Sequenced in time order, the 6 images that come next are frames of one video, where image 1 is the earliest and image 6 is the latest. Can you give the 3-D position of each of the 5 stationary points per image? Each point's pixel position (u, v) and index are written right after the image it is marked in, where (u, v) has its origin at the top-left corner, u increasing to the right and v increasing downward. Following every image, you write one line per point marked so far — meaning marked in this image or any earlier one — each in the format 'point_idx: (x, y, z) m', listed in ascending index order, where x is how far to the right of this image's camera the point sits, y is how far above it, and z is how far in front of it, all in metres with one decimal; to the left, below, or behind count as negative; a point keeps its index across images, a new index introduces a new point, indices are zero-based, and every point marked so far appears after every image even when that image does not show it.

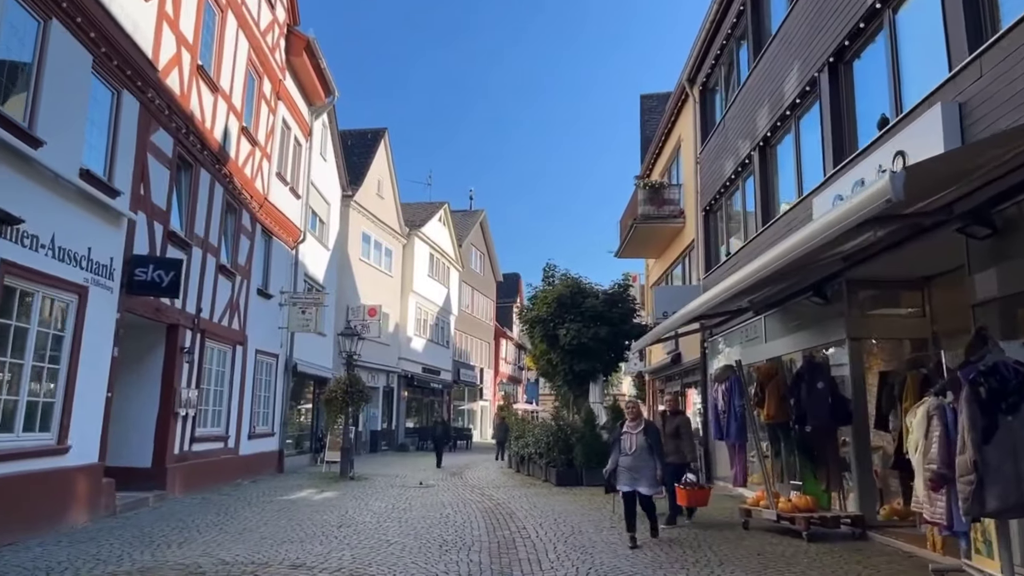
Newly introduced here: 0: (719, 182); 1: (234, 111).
0: (+4.7, +2.4, +16.2) m
1: (-5.8, +3.7, +14.9) m
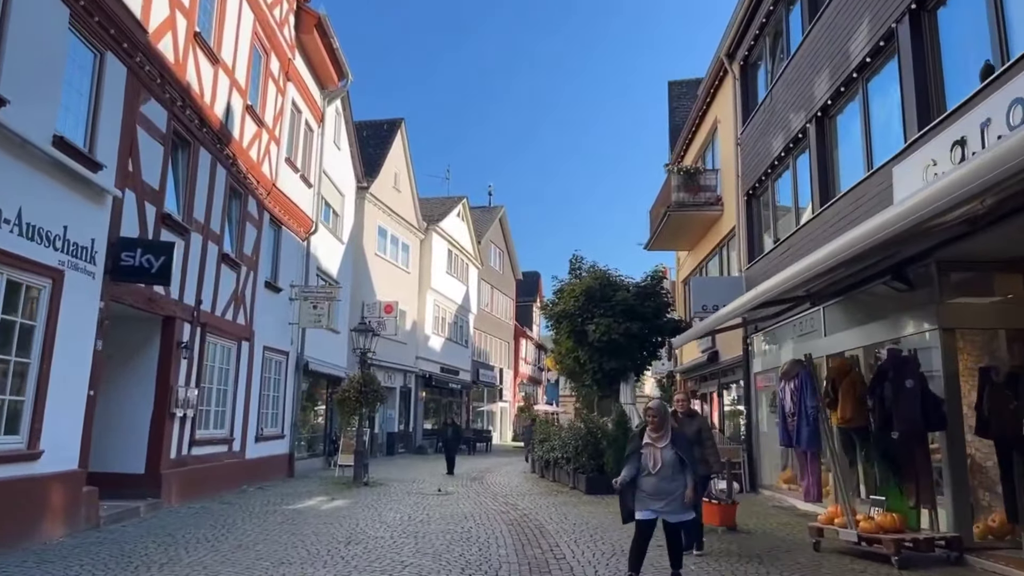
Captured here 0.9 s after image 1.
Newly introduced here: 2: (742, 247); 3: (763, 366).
0: (+5.2, +2.6, +14.9) m
1: (-5.2, +3.8, +13.8) m
2: (+5.2, +0.9, +16.2) m
3: (+5.2, -1.6, +14.8) m
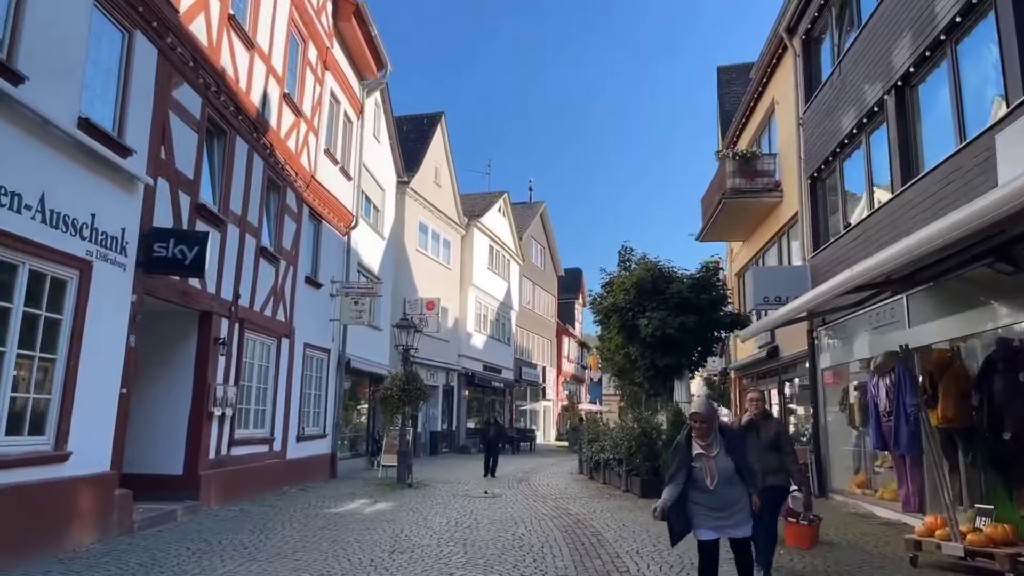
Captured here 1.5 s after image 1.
0: (+6.1, +2.8, +13.8) m
1: (-4.4, +4.0, +13.3) m
2: (+6.2, +1.1, +15.1) m
3: (+6.1, -1.4, +13.7) m
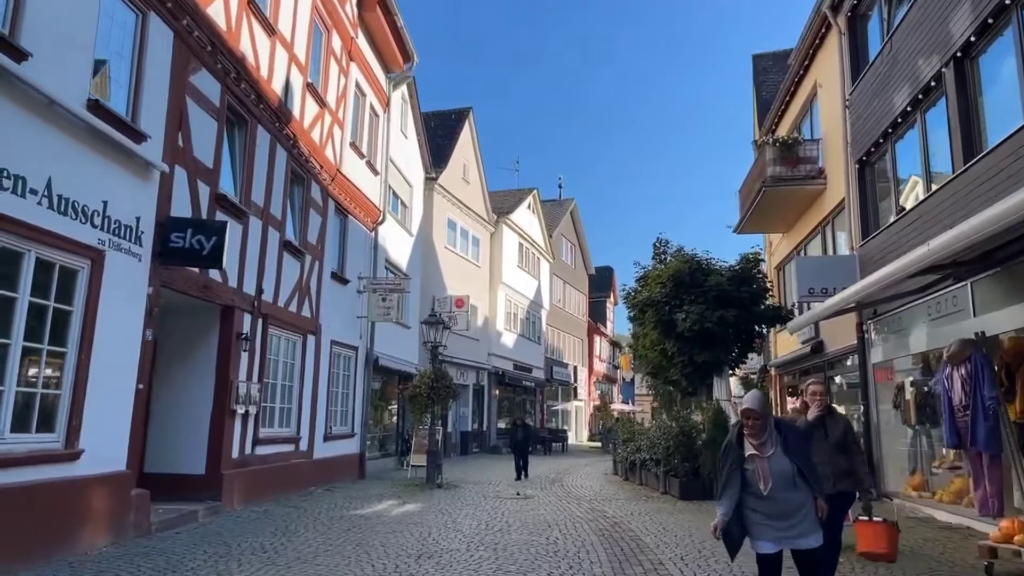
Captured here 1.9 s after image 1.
0: (+6.7, +3.0, +13.0) m
1: (-3.9, +4.0, +13.0) m
2: (+6.8, +1.3, +14.3) m
3: (+6.7, -1.2, +12.9) m
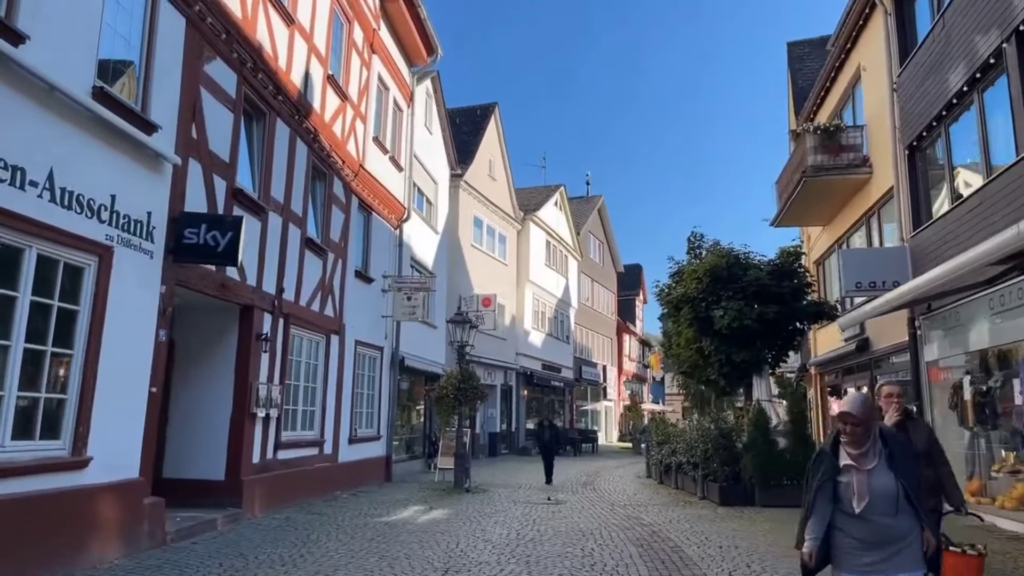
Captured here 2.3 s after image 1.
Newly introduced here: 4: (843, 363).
0: (+7.2, +3.1, +12.2) m
1: (-3.4, +4.1, +12.6) m
2: (+7.3, +1.4, +13.5) m
3: (+7.2, -1.1, +12.1) m
4: (+8.3, -1.9, +18.0) m
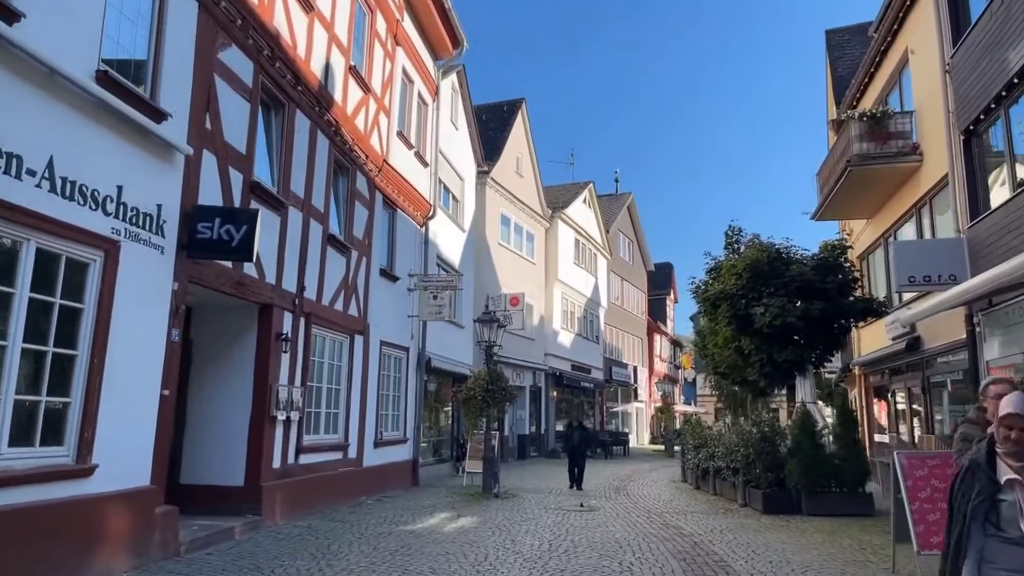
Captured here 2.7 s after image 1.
0: (+7.6, +3.2, +11.4) m
1: (-2.9, +4.1, +12.1) m
2: (+7.9, +1.5, +12.6) m
3: (+7.7, -1.0, +11.3) m
4: (+9.0, -1.8, +17.1) m
